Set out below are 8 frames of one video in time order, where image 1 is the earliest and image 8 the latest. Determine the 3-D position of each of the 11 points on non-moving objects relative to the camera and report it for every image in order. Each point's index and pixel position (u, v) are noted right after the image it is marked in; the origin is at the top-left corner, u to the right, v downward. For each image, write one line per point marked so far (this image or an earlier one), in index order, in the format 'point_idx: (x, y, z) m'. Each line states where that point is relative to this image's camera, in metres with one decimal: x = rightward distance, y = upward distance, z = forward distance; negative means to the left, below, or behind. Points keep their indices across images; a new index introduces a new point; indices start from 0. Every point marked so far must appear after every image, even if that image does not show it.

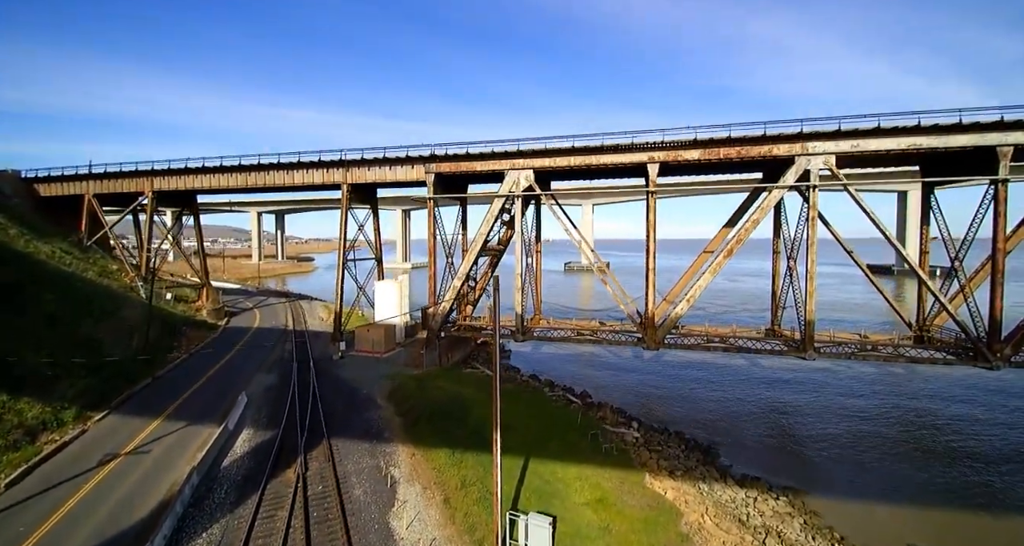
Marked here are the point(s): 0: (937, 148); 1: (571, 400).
0: (+14.3, +4.1, +18.6) m
1: (+2.0, -4.3, +18.7) m
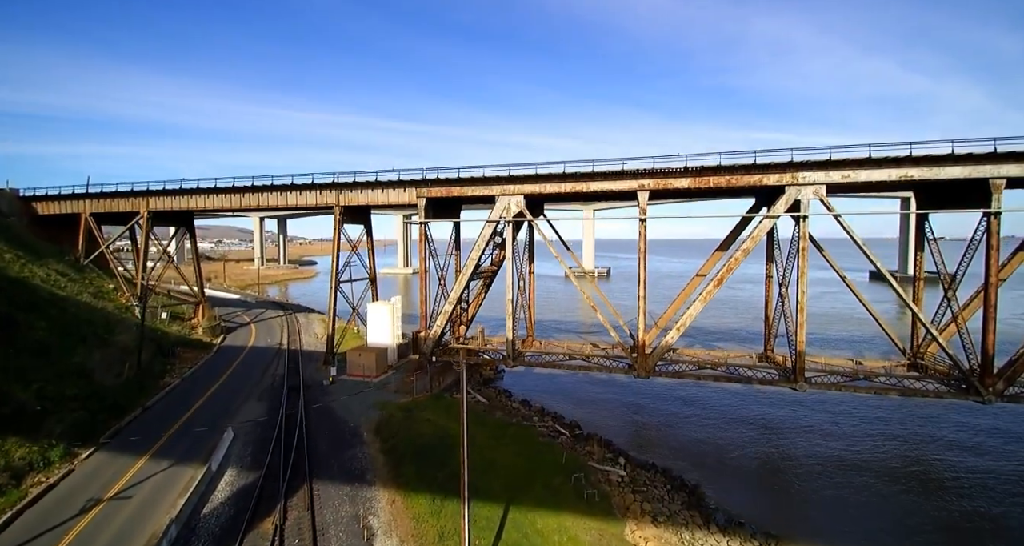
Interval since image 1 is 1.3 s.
0: (+13.9, +3.1, +18.4) m
1: (+1.6, -5.3, +18.6) m
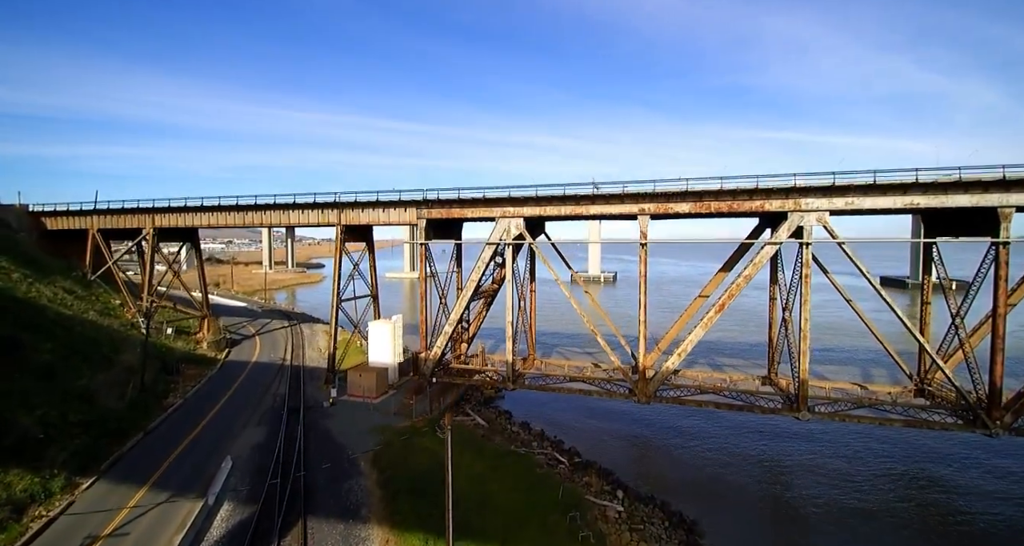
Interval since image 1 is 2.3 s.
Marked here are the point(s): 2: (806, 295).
0: (+13.9, +2.1, +18.1) m
1: (+1.6, -6.2, +18.5) m
2: (+10.3, -0.8, +19.4) m
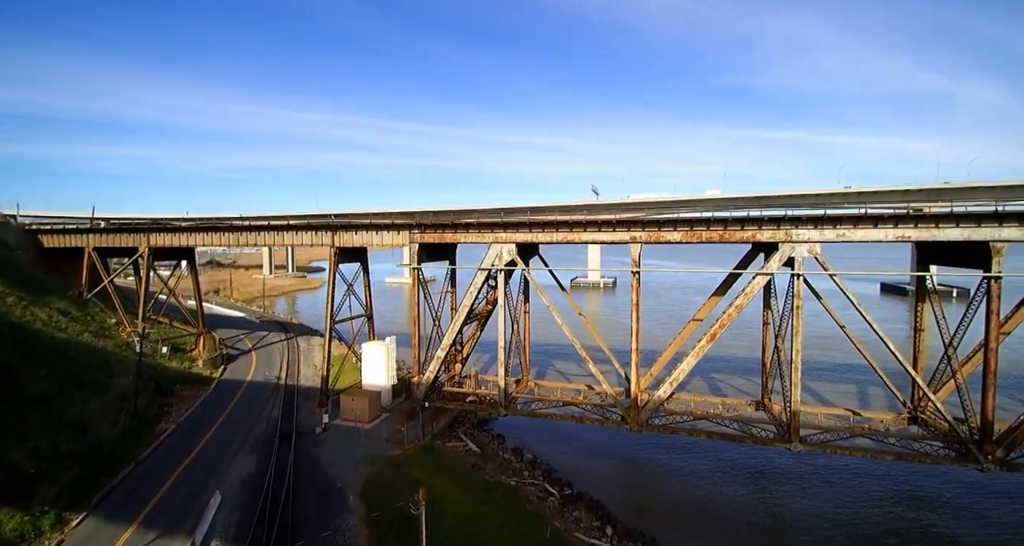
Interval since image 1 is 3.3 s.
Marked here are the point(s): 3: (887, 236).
0: (+13.5, +1.1, +18.0) m
1: (+1.2, -7.3, +18.5) m
2: (+10.0, -1.9, +19.4) m
3: (+12.5, +1.2, +18.3) m
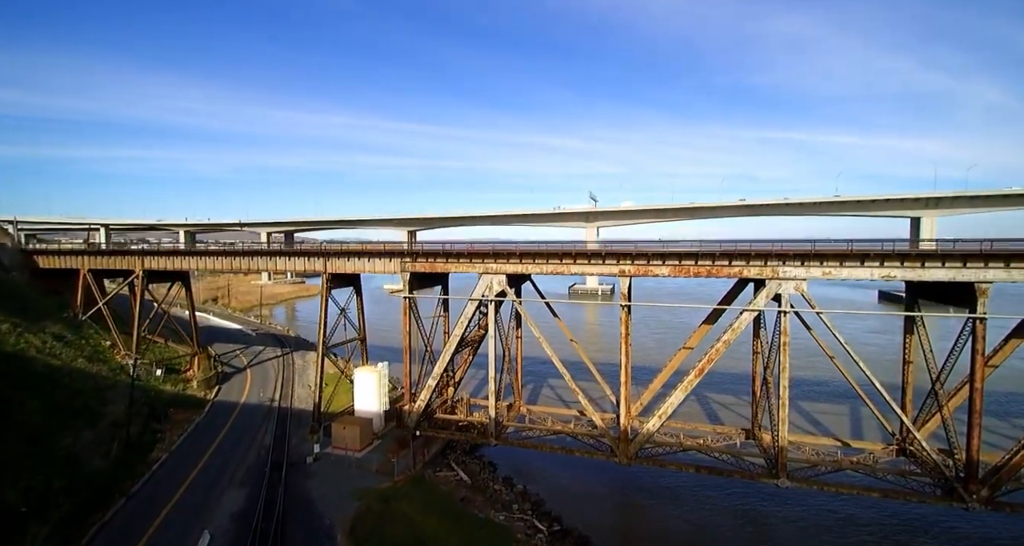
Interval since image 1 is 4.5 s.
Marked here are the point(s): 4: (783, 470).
0: (+13.1, -0.2, +18.1) m
1: (+0.8, -8.6, +18.7) m
2: (+9.6, -3.1, +19.4) m
3: (+12.0, 0.0, +18.4) m
4: (+9.4, -6.8, +19.1) m
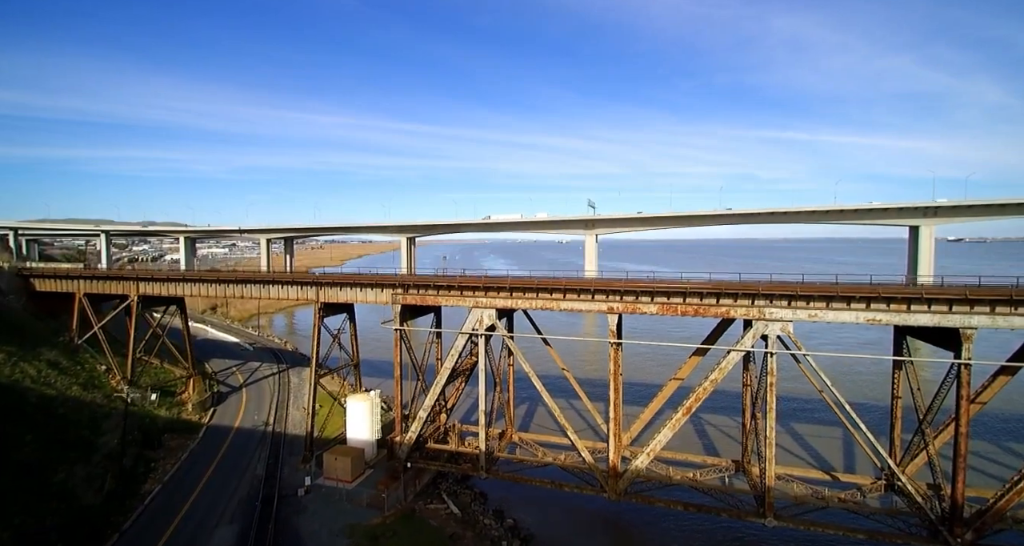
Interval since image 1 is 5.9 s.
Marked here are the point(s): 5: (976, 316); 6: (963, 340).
0: (+12.7, -1.6, +18.2) m
1: (+0.4, -10.0, +18.8) m
2: (+9.2, -4.5, +19.5) m
3: (+11.6, -1.4, +18.5) m
4: (+8.9, -8.2, +19.2) m
5: (+14.6, -1.3, +17.4) m
6: (+14.2, -2.1, +17.5) m
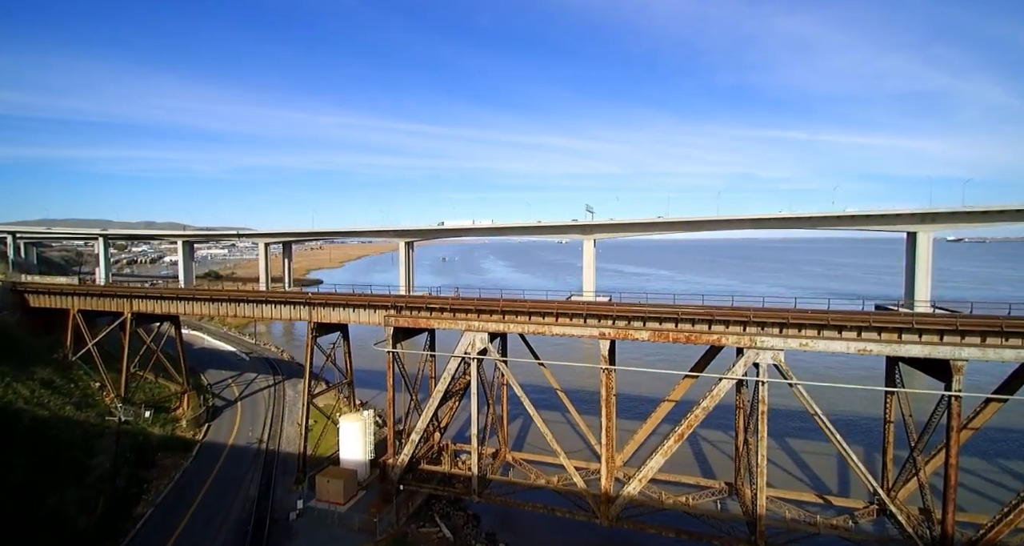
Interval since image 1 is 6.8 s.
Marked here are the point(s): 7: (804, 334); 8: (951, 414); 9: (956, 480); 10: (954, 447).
0: (+12.4, -2.6, +18.2) m
1: (+0.1, -10.9, +18.8) m
2: (+8.9, -5.5, +19.5) m
3: (+11.3, -2.4, +18.5) m
4: (+8.6, -9.2, +19.2) m
5: (+14.3, -2.3, +17.4) m
6: (+13.9, -3.1, +17.5) m
7: (+10.0, -2.0, +18.9) m
8: (+13.8, -4.4, +17.4) m
9: (+14.2, -6.6, +17.7) m
10: (+14.2, -5.5, +17.8) m
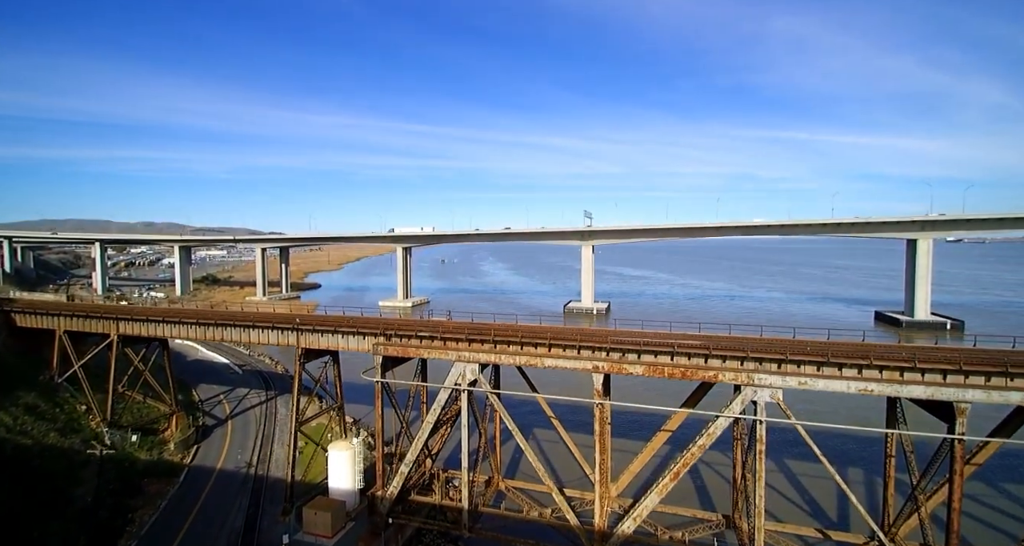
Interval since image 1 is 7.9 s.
0: (+12.1, -3.8, +17.6) m
1: (-0.3, -12.1, +18.3) m
2: (+8.5, -6.7, +19.0) m
3: (+11.0, -3.6, +17.9) m
4: (+8.3, -10.4, +18.7) m
5: (+14.0, -3.5, +16.8) m
6: (+13.6, -4.3, +16.9) m
7: (+9.7, -3.2, +18.3) m
8: (+13.5, -5.6, +16.9) m
9: (+13.9, -7.8, +17.2) m
10: (+13.9, -6.7, +17.2) m
